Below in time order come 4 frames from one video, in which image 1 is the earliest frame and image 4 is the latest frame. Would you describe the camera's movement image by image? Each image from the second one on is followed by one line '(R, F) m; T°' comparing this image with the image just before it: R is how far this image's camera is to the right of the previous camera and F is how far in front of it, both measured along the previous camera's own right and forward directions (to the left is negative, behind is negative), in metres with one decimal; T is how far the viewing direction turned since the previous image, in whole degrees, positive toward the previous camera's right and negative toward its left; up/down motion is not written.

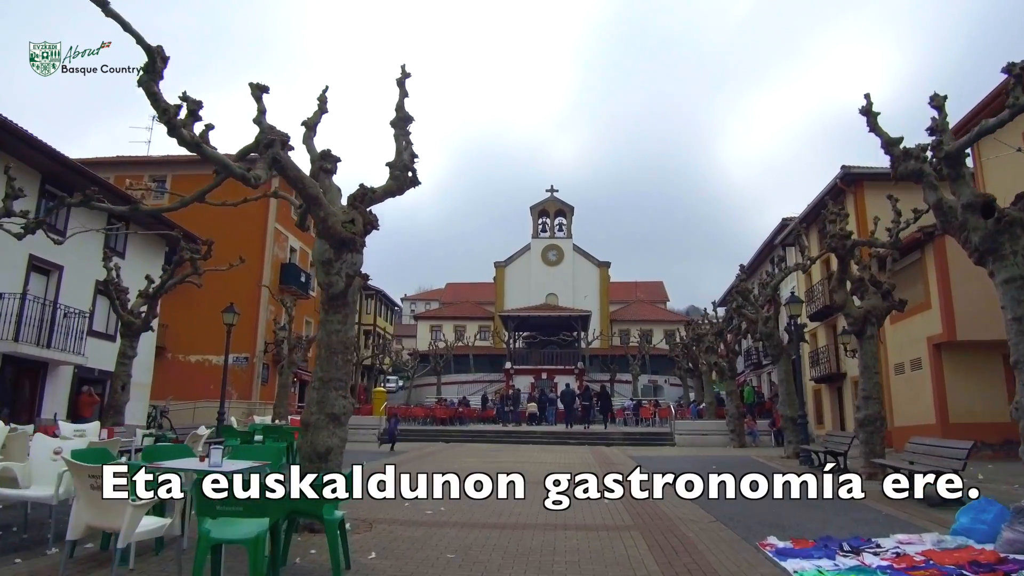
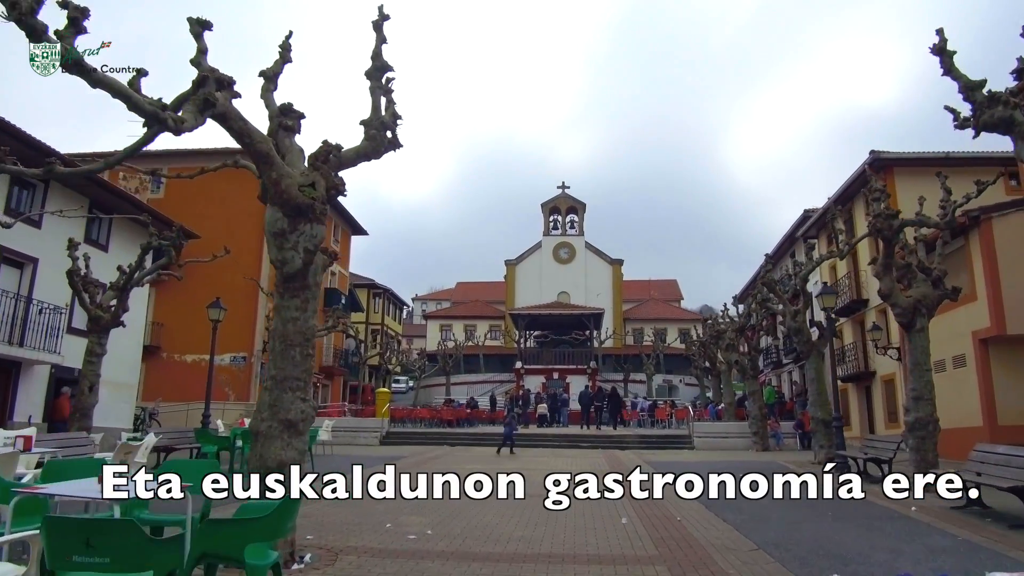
(+0.2, +1.4) m; -1°
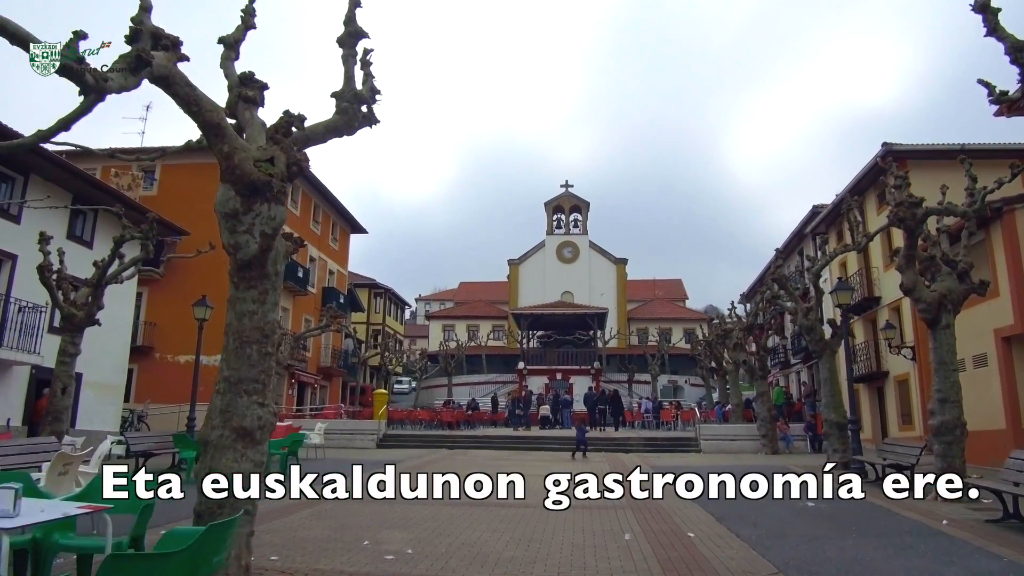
(+0.1, +0.8) m; 0°
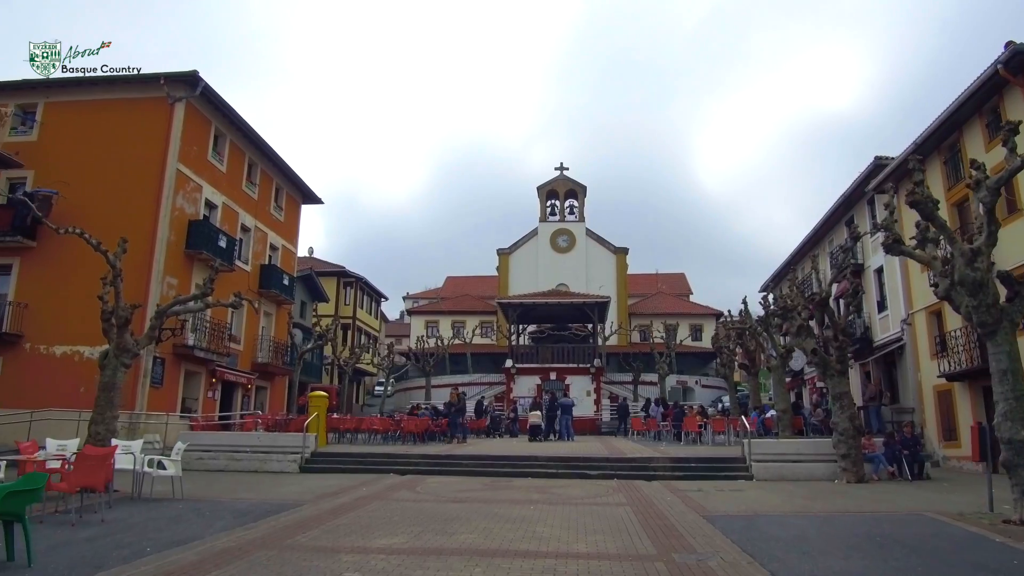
(+0.5, +7.0) m; 0°
